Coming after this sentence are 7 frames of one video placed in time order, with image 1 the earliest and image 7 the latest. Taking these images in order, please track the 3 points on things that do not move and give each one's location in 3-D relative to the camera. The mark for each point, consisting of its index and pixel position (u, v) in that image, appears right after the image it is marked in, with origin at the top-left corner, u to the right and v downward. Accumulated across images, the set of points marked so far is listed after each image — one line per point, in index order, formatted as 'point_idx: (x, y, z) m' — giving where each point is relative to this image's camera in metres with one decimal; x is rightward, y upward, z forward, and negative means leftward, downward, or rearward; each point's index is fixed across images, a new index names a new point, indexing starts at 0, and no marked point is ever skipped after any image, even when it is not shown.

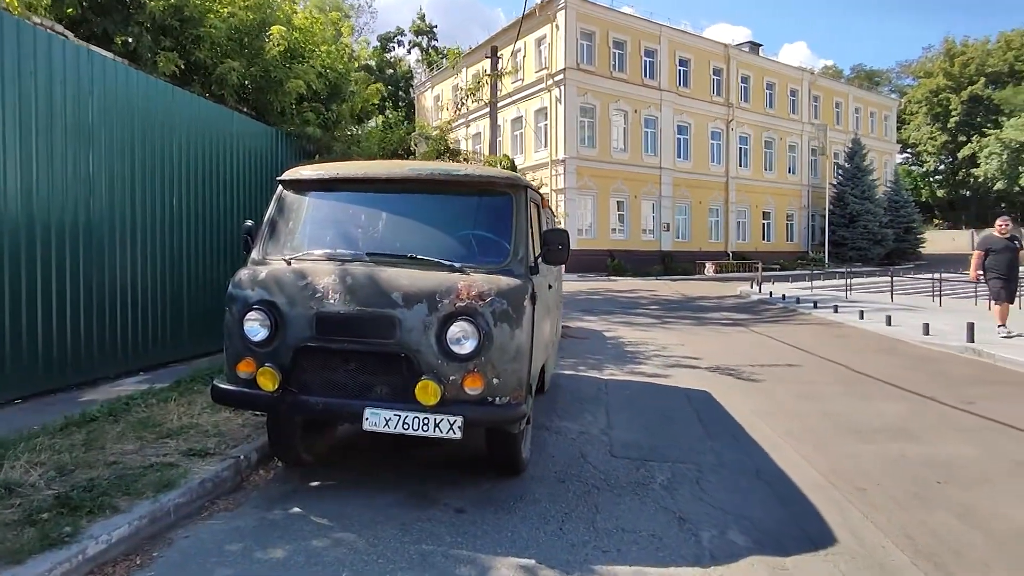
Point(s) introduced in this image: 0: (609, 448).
0: (+1.0, -1.6, +5.7) m
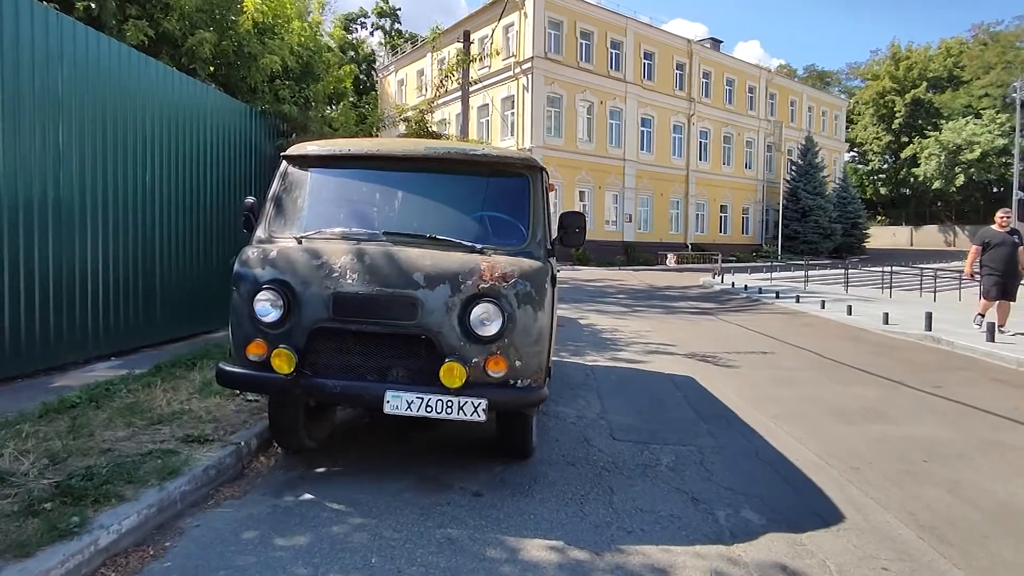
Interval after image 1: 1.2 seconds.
0: (+1.0, -1.5, +5.8) m
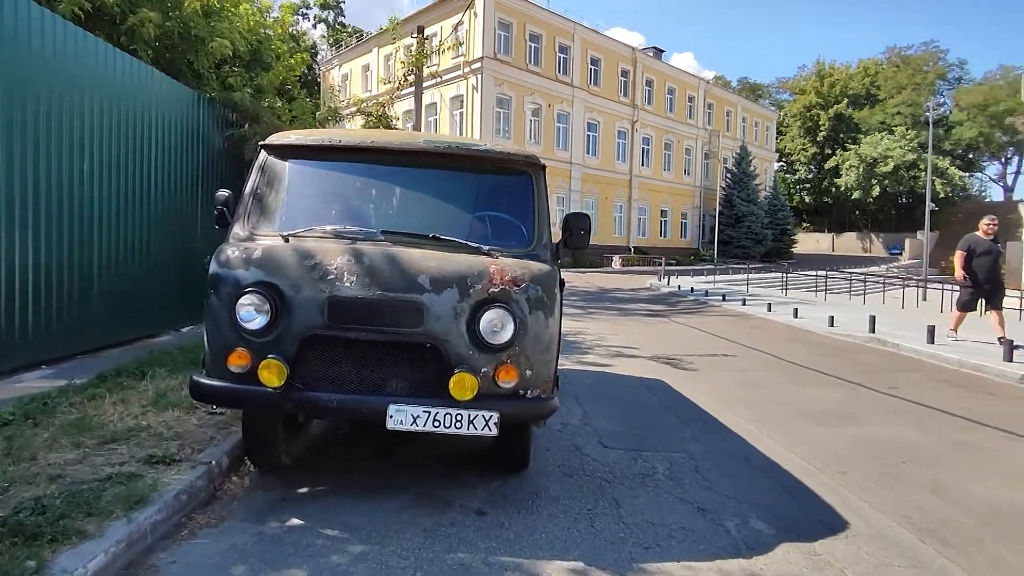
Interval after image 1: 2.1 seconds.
0: (+0.9, -1.5, +5.6) m
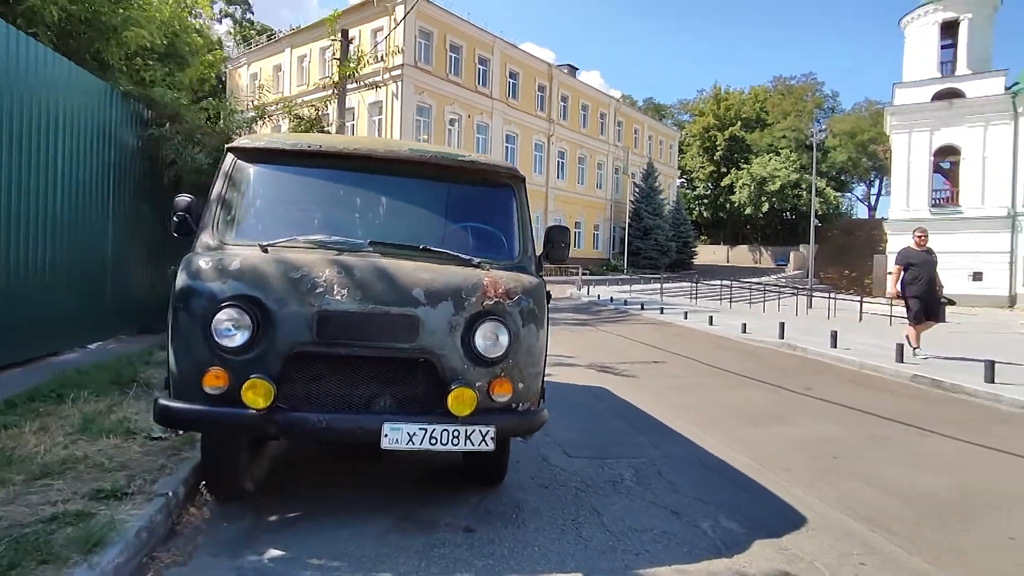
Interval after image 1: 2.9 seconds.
0: (+0.5, -1.6, +5.7) m
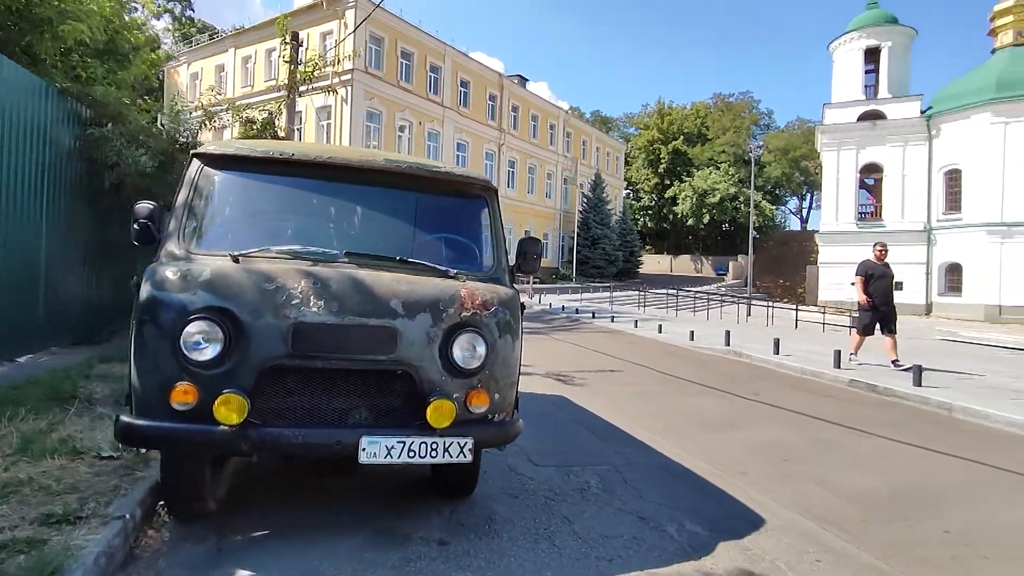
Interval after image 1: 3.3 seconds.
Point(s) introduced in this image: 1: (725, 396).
0: (+0.2, -1.7, +5.7) m
1: (+3.5, -1.8, +9.4) m
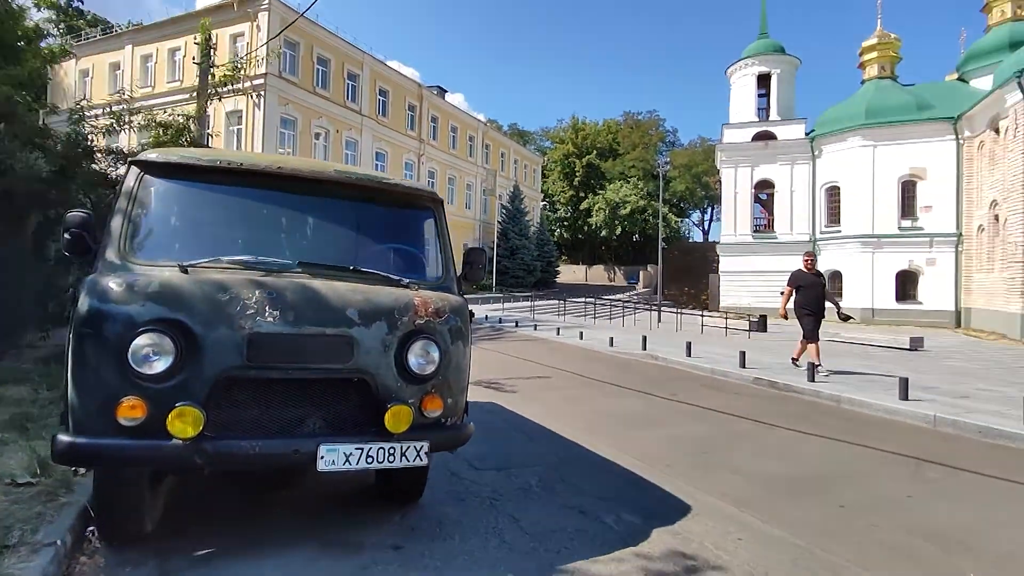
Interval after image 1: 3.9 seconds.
0: (-0.4, -1.8, +5.9) m
1: (+2.3, -1.9, +10.0) m
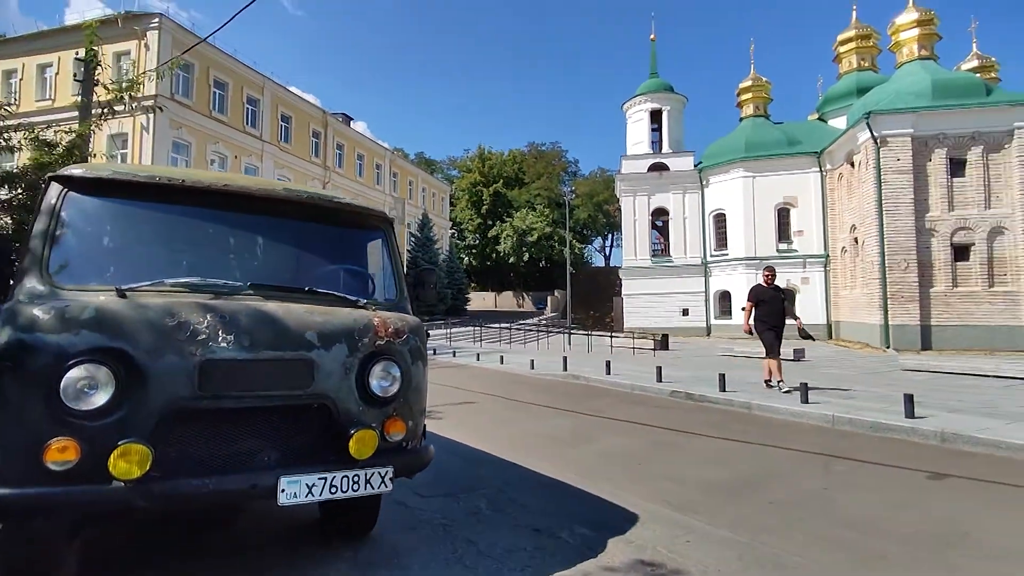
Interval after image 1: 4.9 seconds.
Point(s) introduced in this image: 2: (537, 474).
0: (-1.0, -2.0, +5.7) m
1: (+1.1, -2.3, +10.2) m
2: (+0.3, -2.1, +6.5) m
